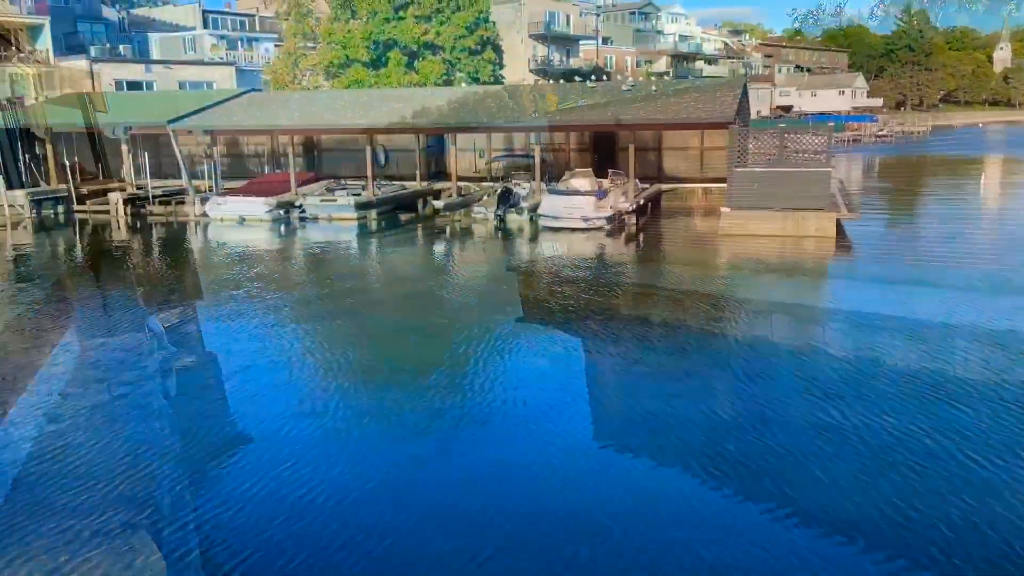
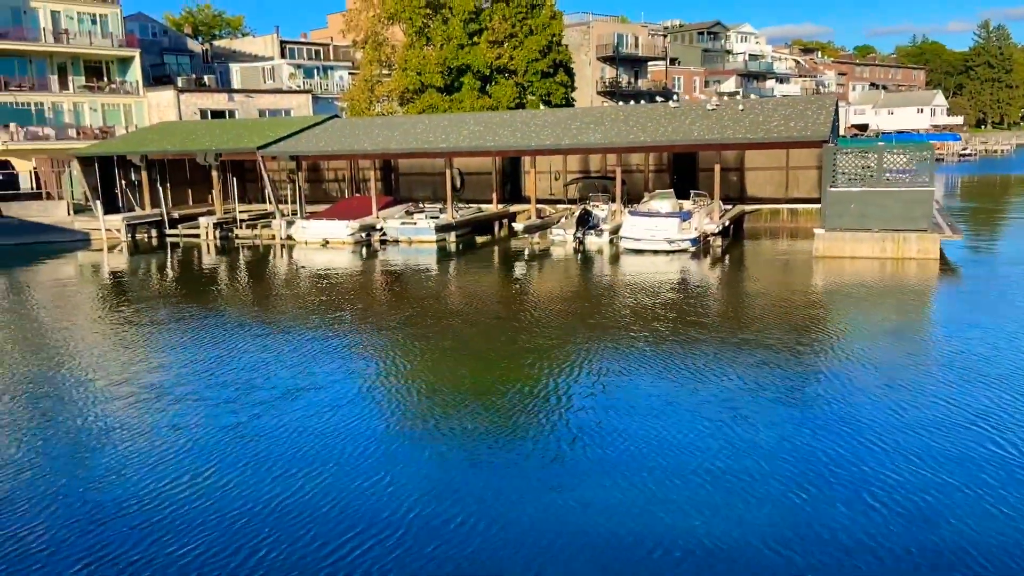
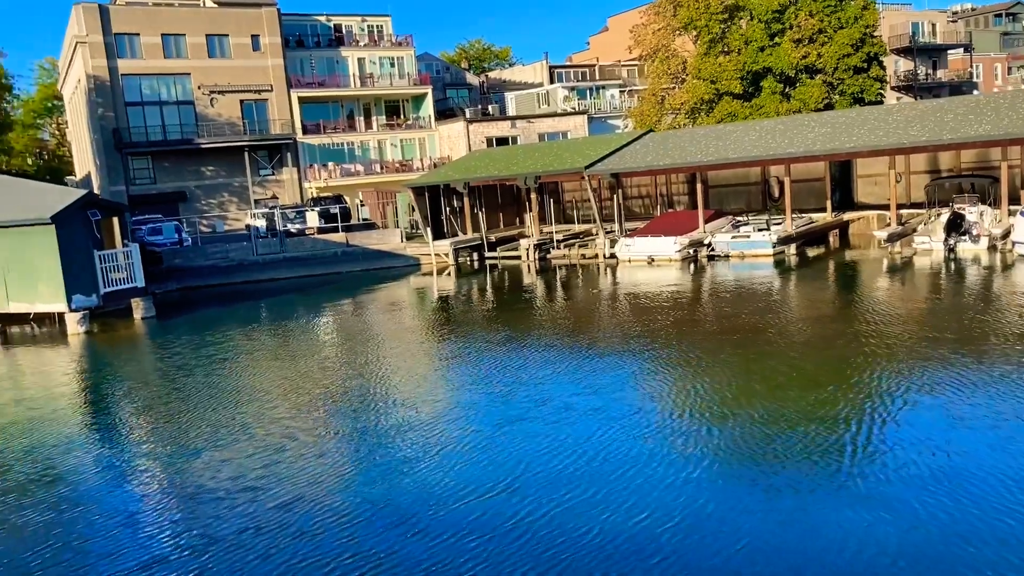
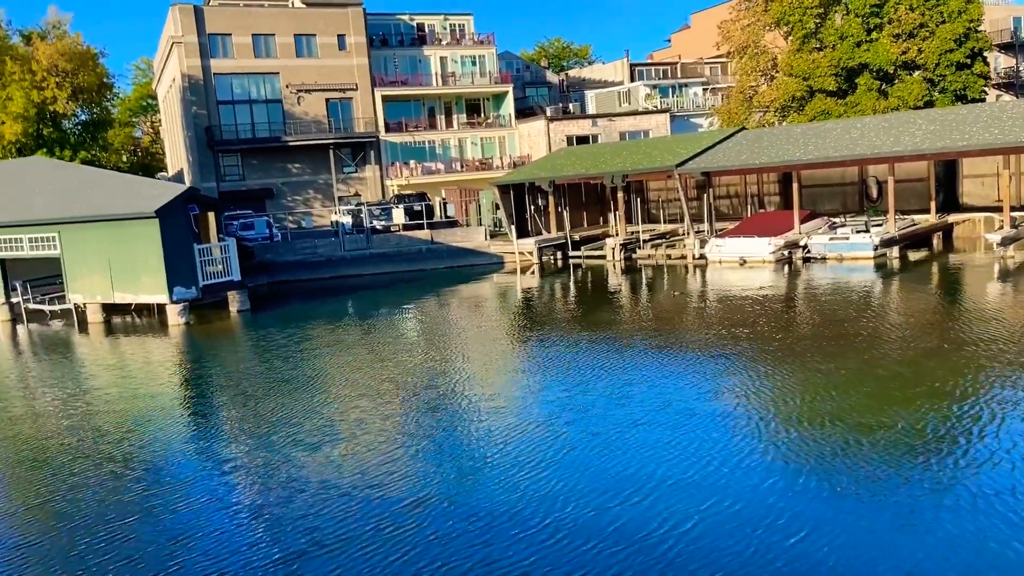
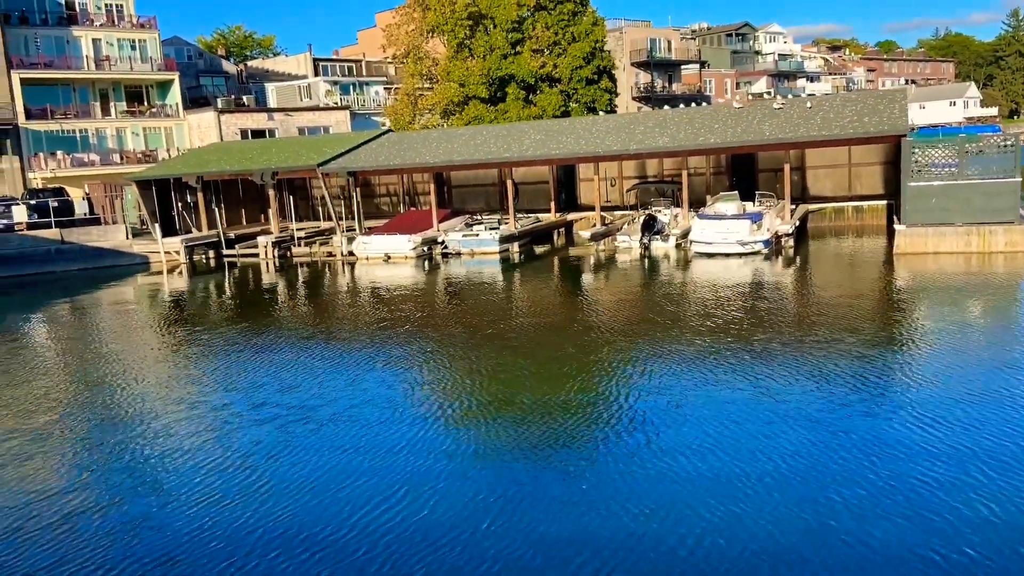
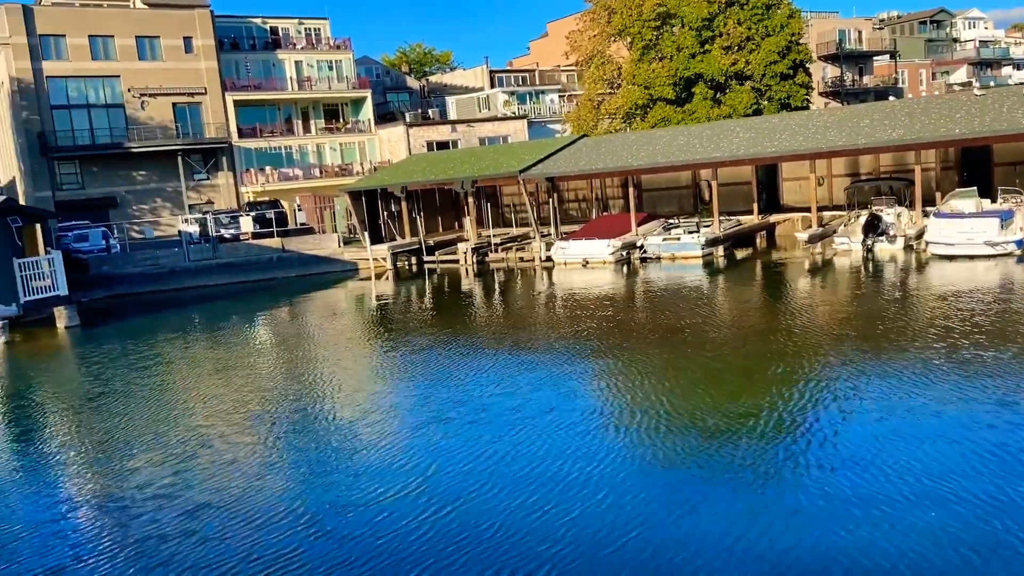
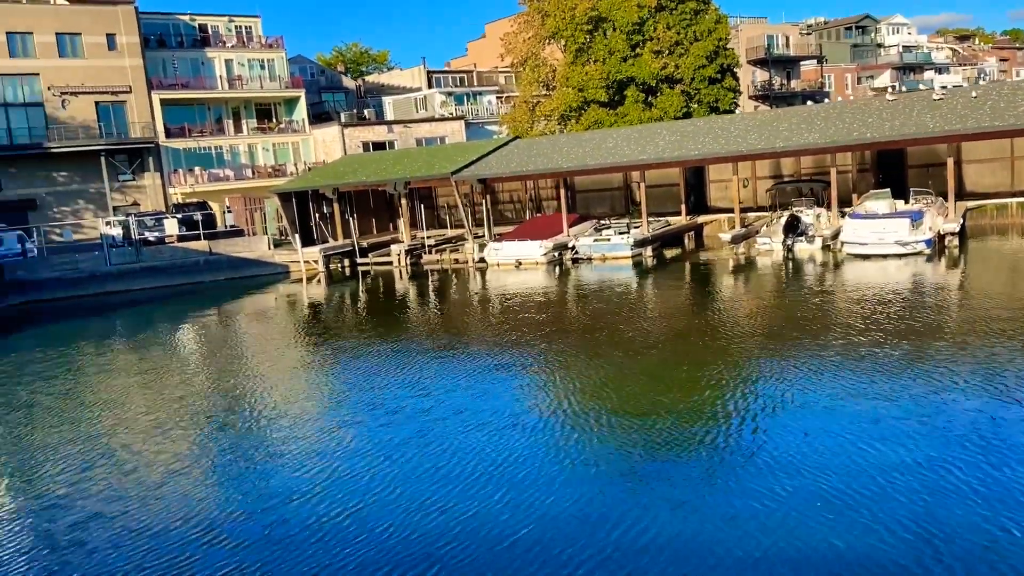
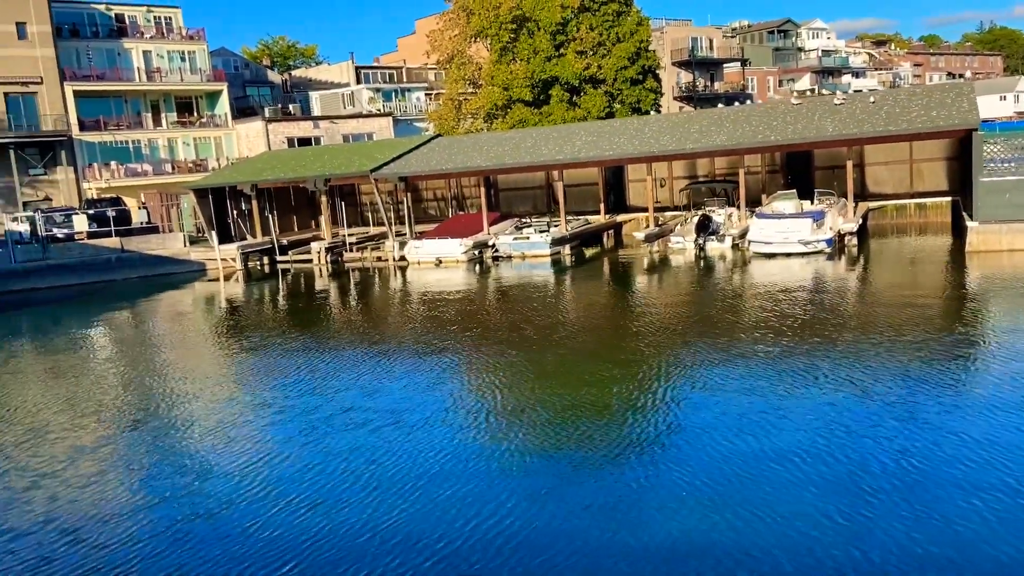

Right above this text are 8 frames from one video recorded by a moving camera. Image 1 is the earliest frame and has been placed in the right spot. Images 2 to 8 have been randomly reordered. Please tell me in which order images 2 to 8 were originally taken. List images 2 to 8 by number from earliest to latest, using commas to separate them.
2, 5, 8, 7, 6, 3, 4
